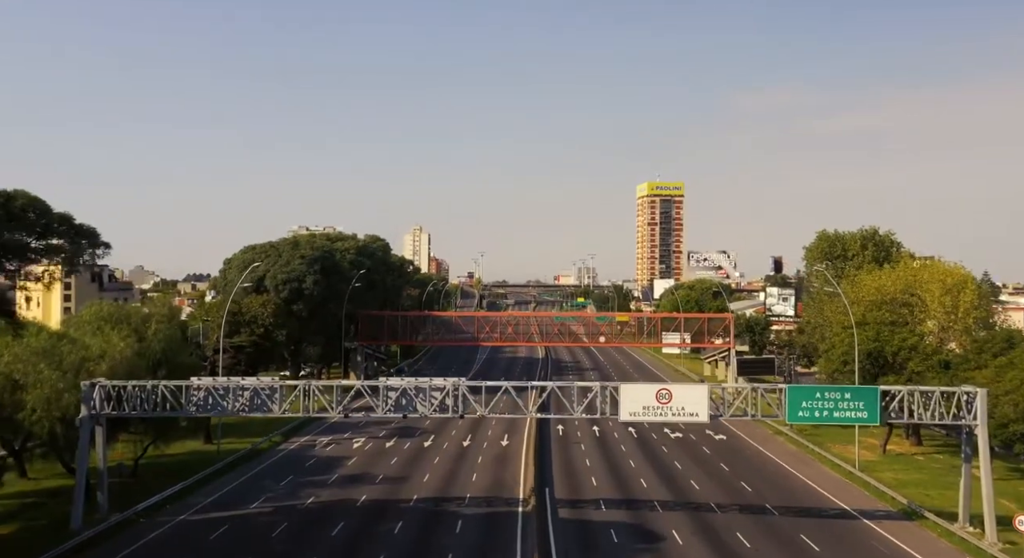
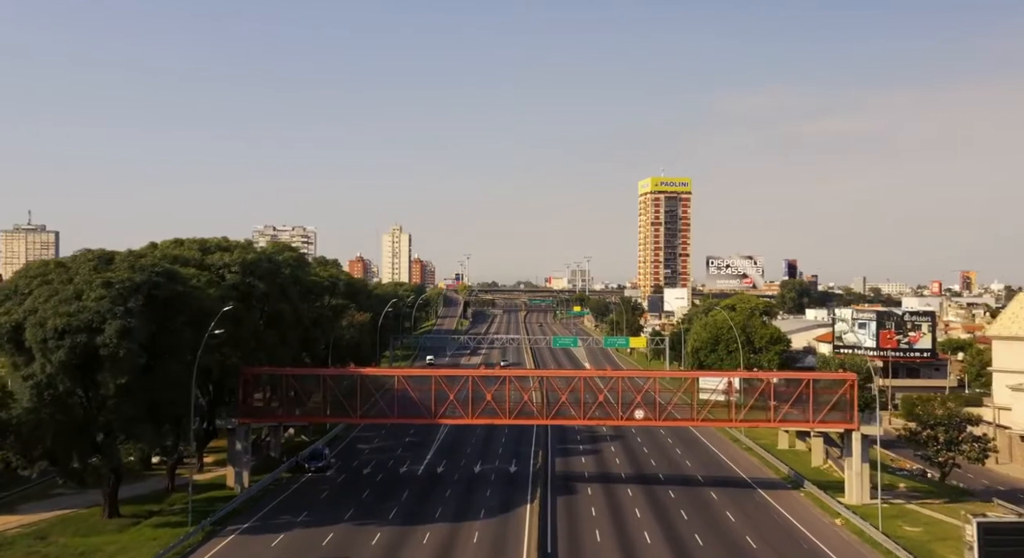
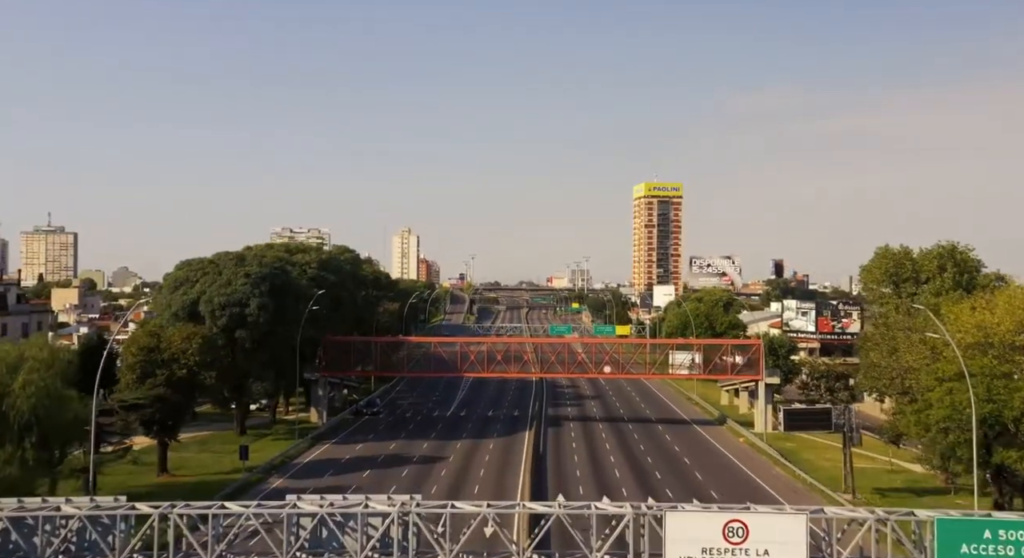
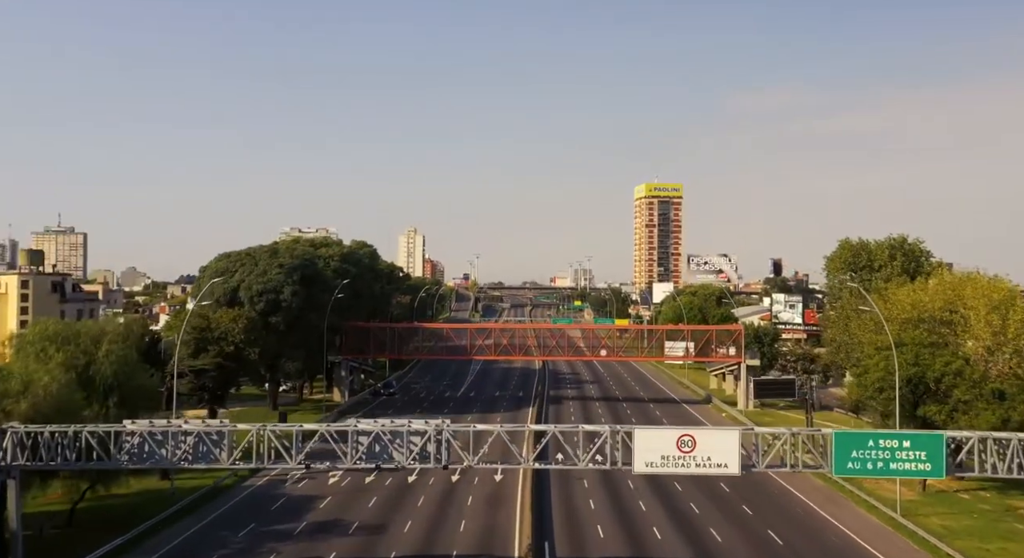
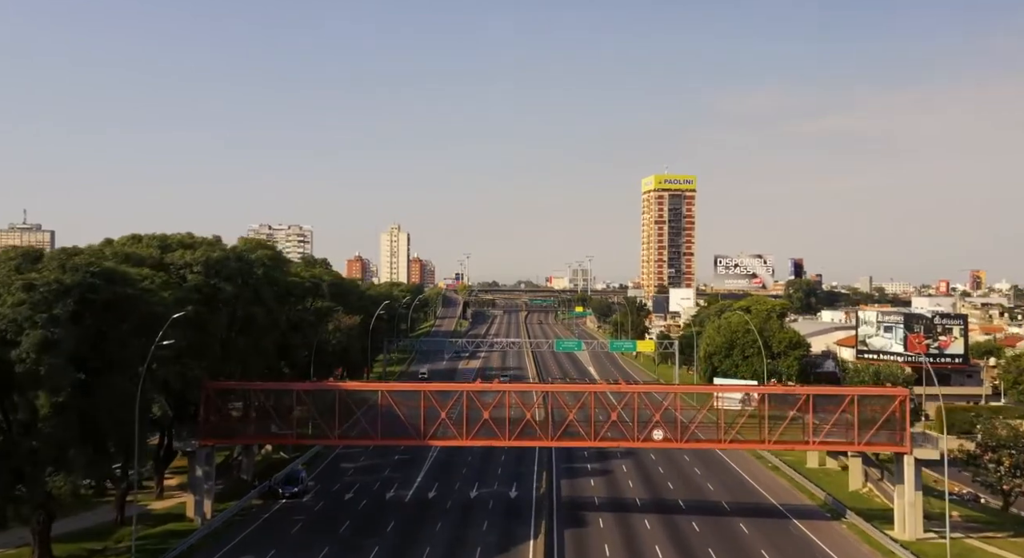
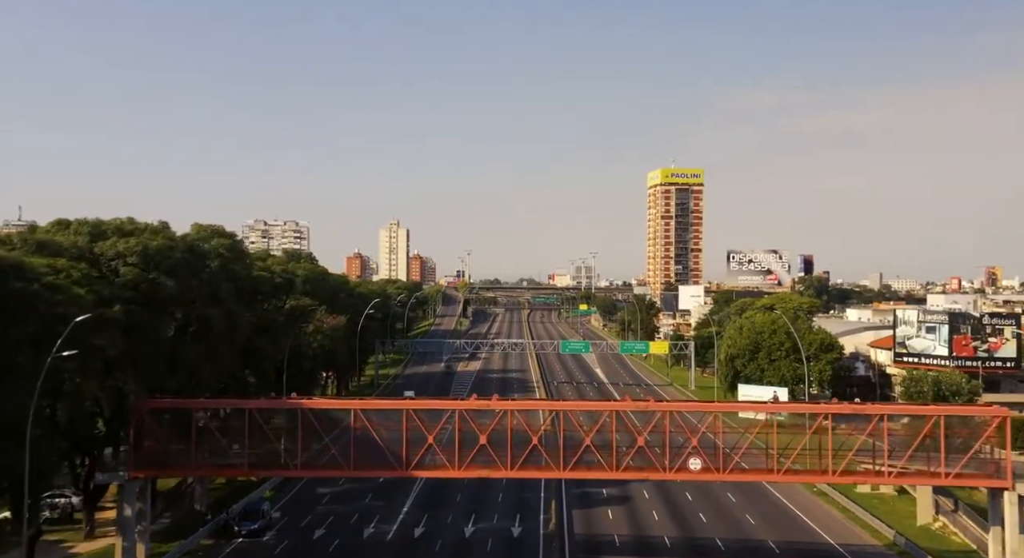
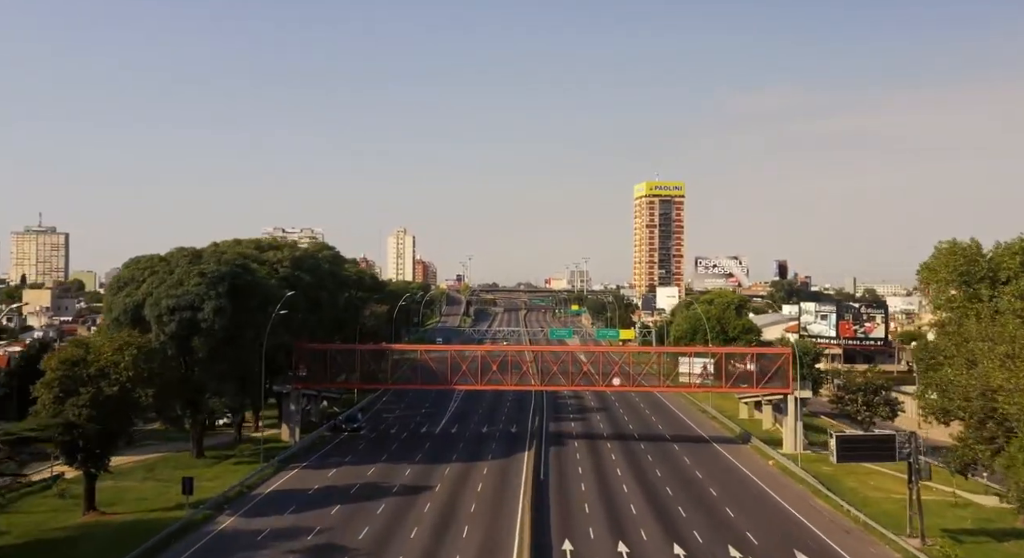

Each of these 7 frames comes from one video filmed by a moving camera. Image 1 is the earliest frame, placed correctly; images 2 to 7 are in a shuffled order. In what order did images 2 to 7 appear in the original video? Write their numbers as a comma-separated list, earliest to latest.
4, 3, 7, 2, 5, 6
